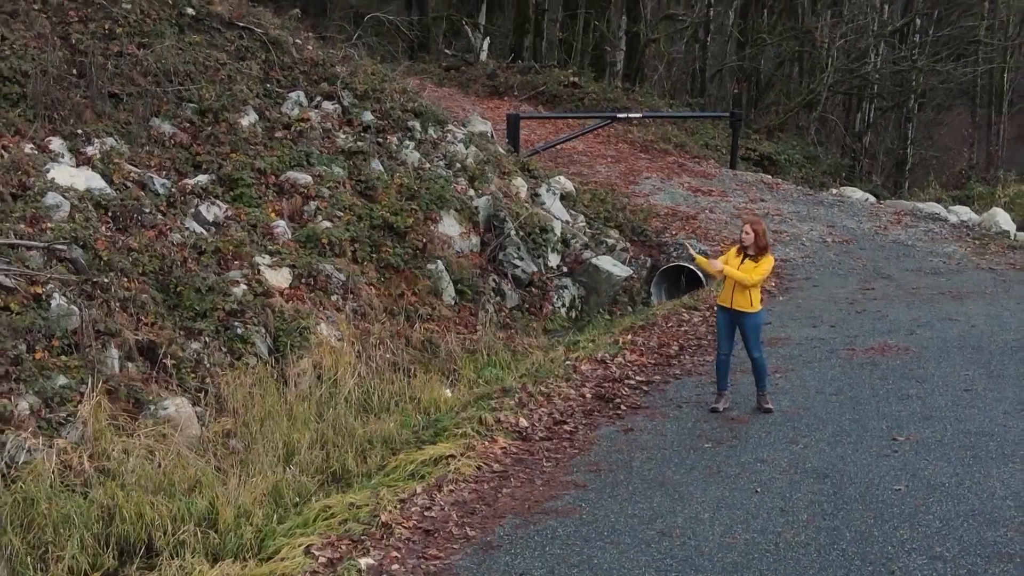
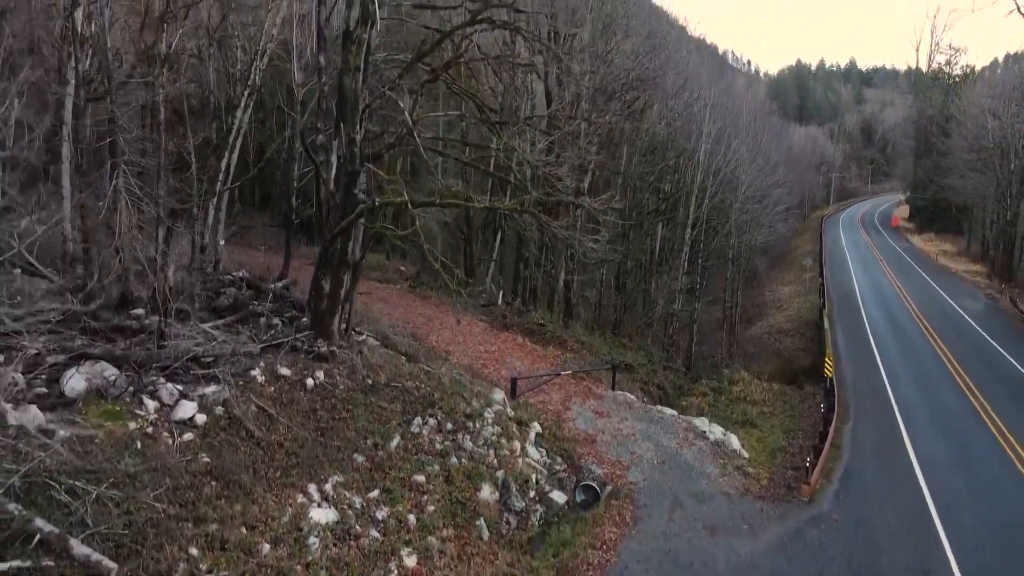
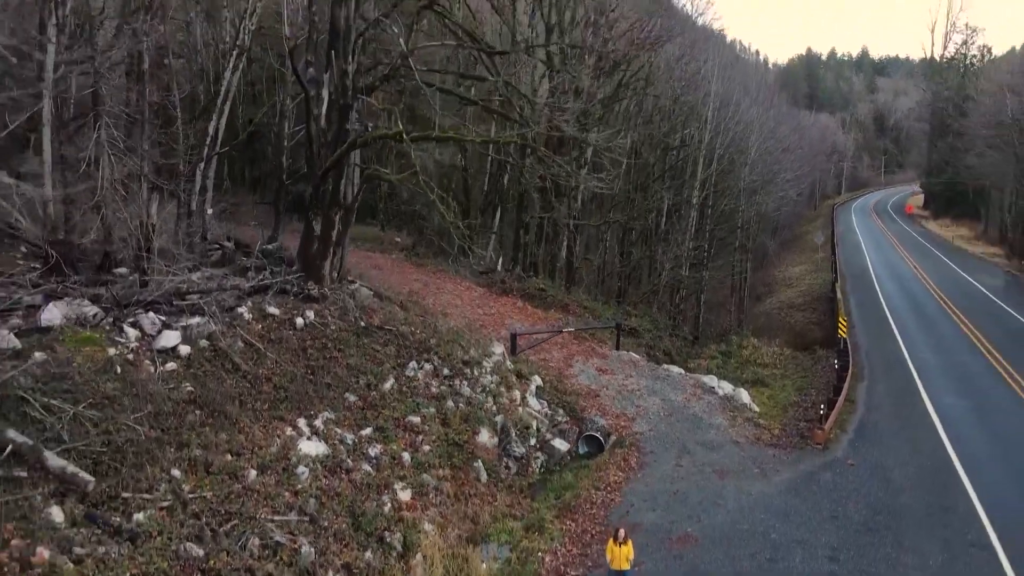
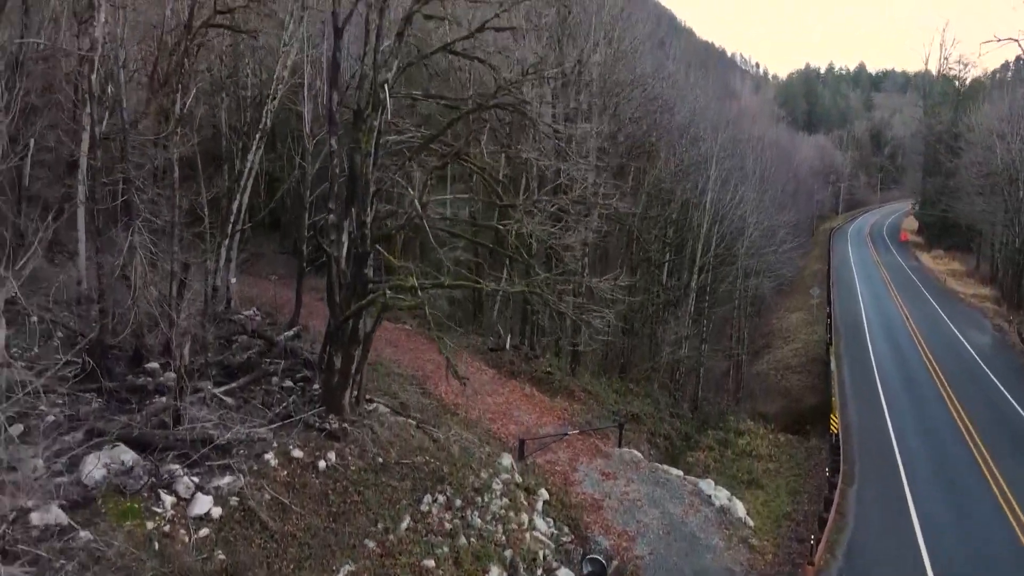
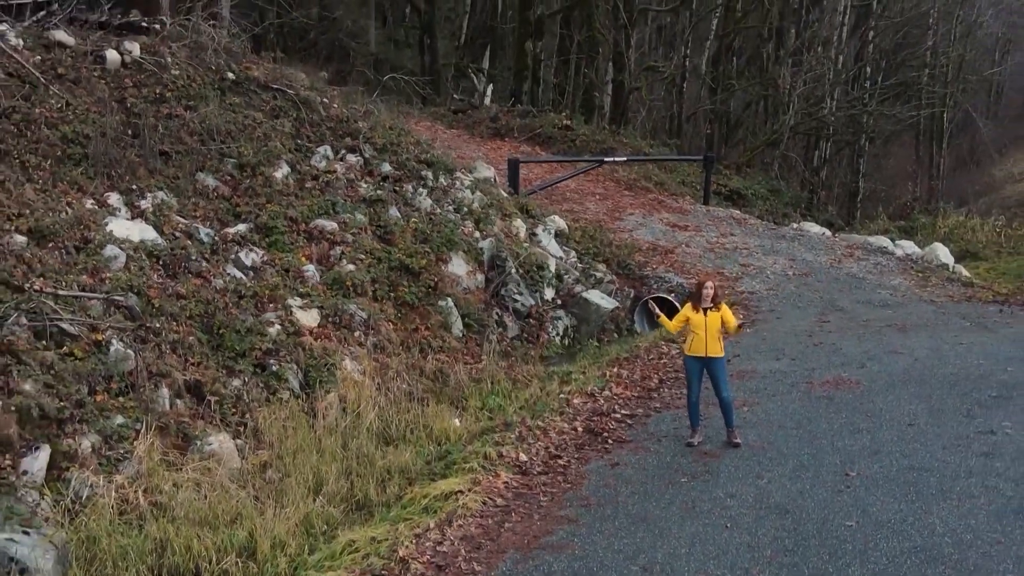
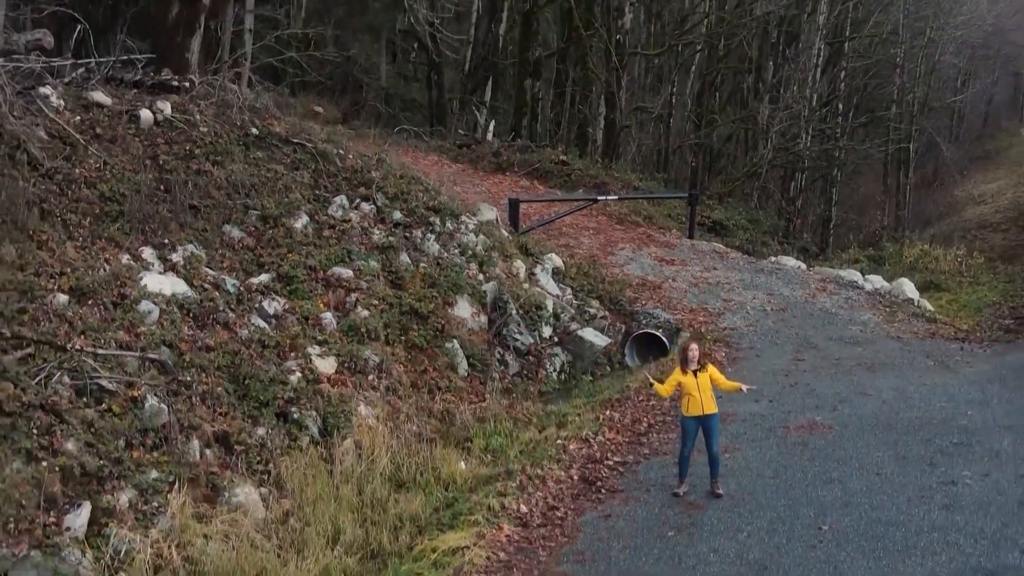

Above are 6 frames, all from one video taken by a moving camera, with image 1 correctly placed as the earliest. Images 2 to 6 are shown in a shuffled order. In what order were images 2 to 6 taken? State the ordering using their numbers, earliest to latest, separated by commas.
5, 6, 3, 2, 4
